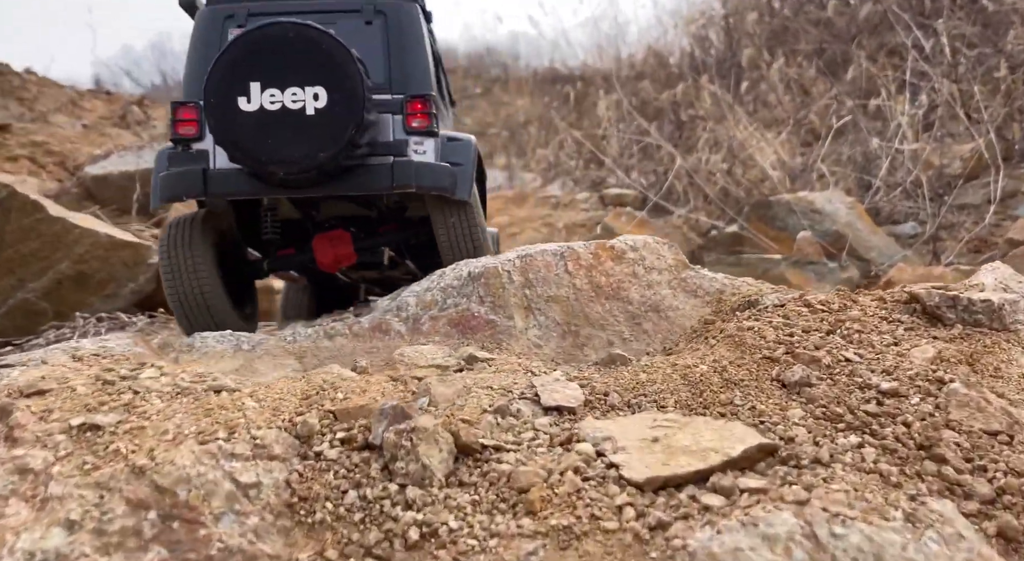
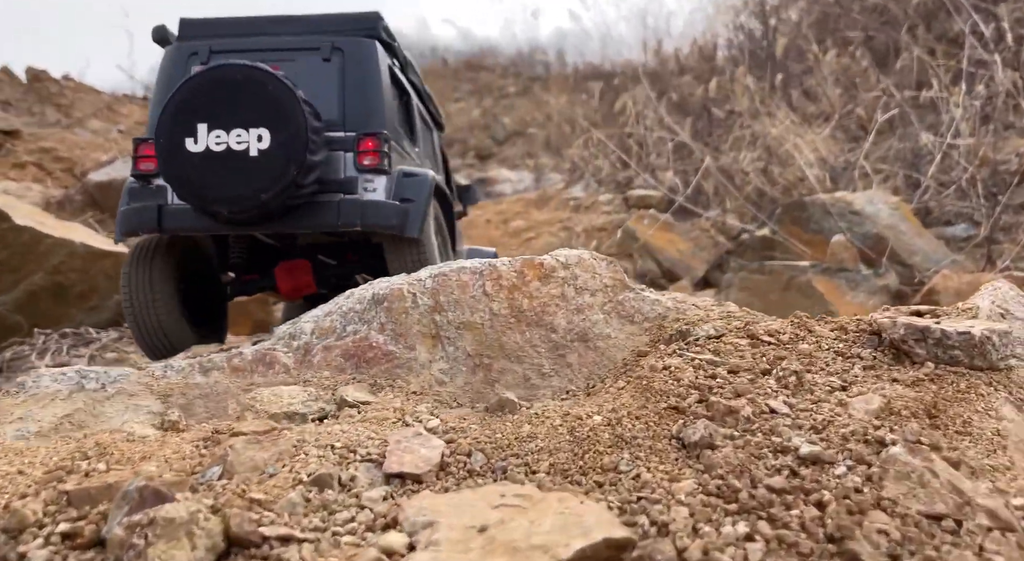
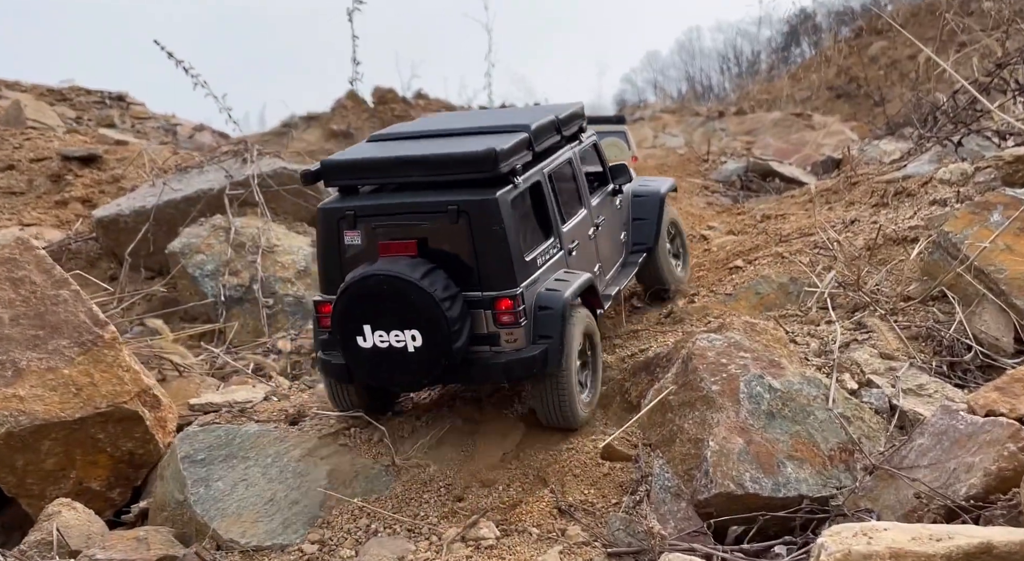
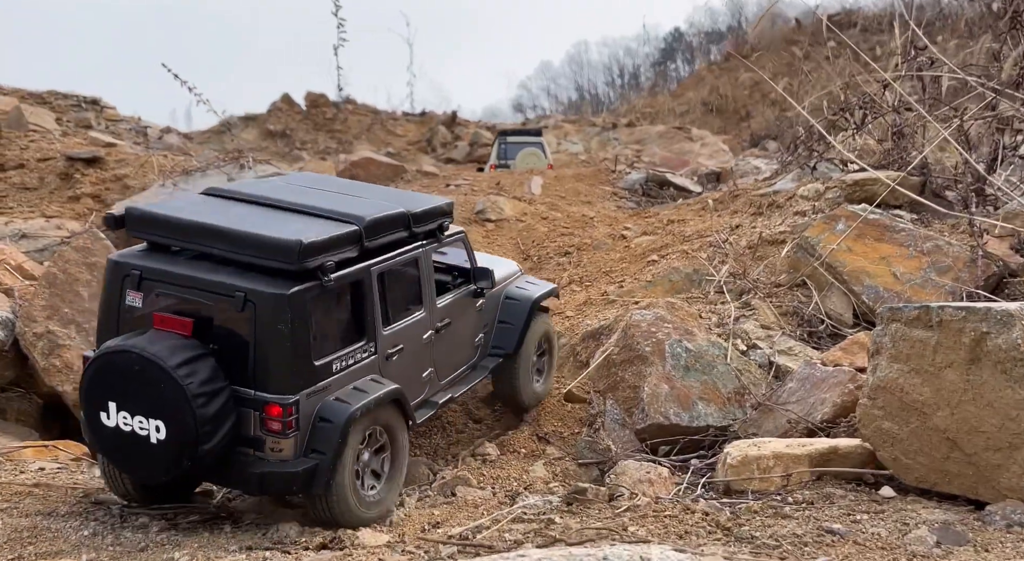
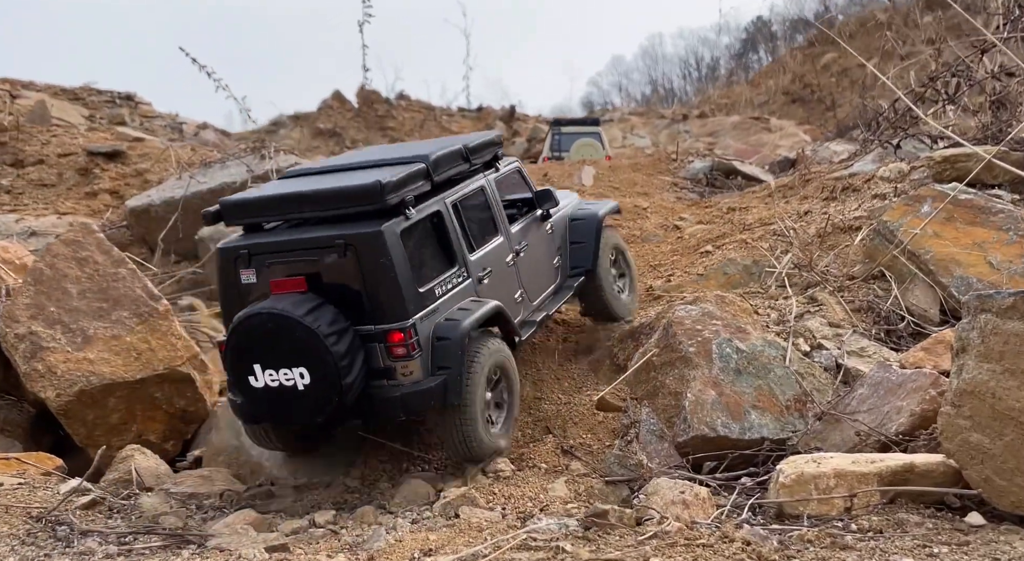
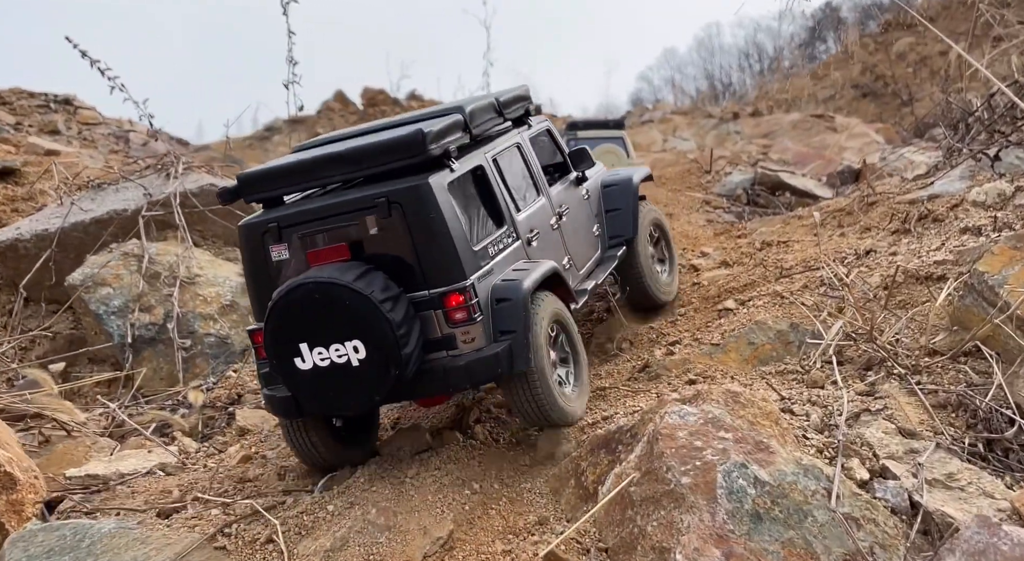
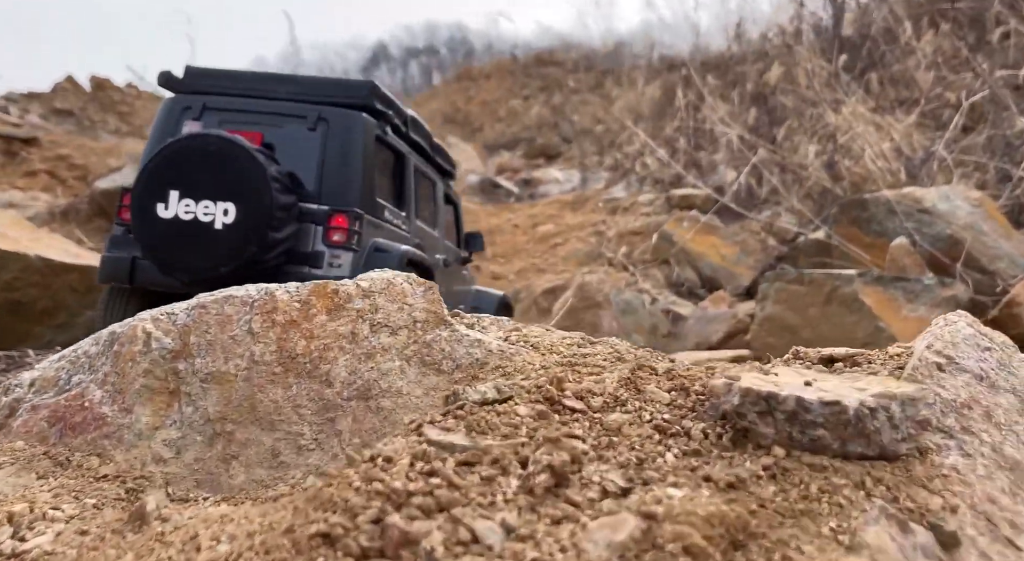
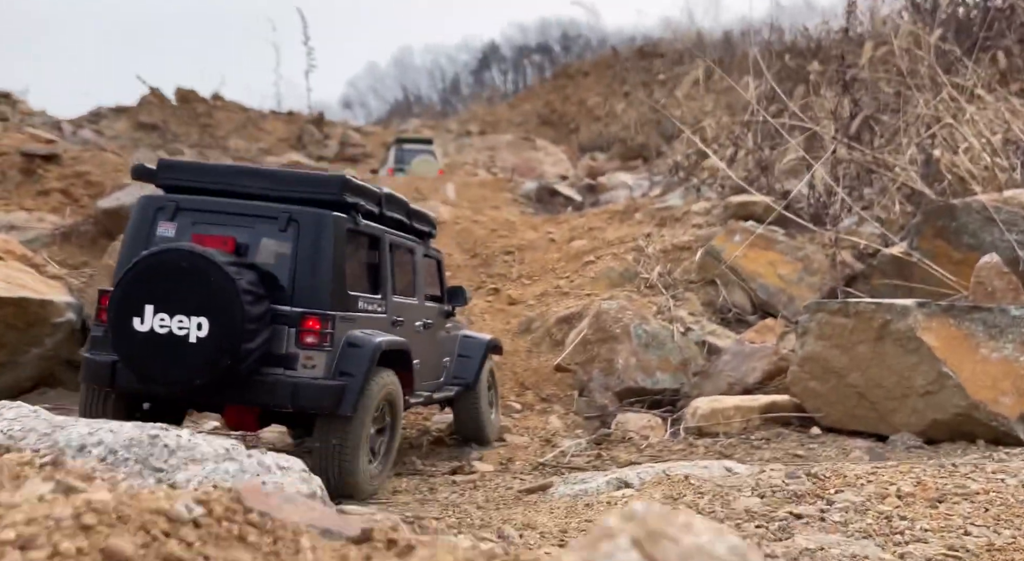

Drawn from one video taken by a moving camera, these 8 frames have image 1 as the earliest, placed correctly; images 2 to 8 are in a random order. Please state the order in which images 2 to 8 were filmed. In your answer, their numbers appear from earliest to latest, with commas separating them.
2, 7, 8, 4, 5, 3, 6
